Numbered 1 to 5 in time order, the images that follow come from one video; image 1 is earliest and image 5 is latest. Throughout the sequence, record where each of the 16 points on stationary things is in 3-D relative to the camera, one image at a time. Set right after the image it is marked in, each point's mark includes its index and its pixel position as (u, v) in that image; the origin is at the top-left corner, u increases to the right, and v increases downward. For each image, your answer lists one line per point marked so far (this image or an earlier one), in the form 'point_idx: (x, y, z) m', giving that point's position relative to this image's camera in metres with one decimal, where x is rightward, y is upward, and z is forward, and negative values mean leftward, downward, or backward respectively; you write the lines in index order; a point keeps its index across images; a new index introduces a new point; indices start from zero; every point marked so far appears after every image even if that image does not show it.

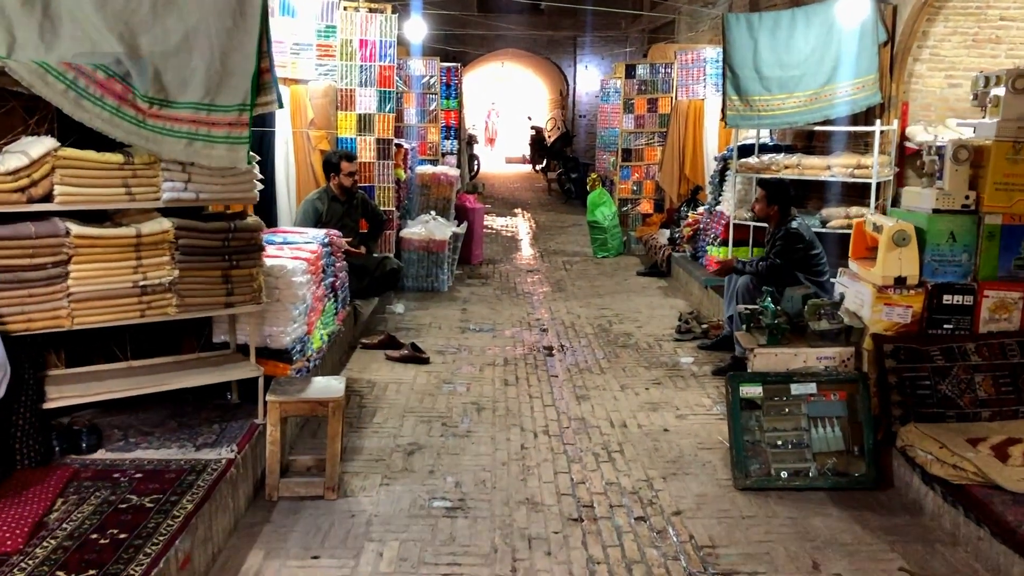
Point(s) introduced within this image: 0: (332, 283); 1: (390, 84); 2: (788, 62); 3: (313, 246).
0: (-0.8, 0.0, +4.6) m
1: (-0.7, +1.2, +6.4) m
2: (+1.5, +1.3, +6.0) m
3: (-0.8, +0.2, +4.3) m
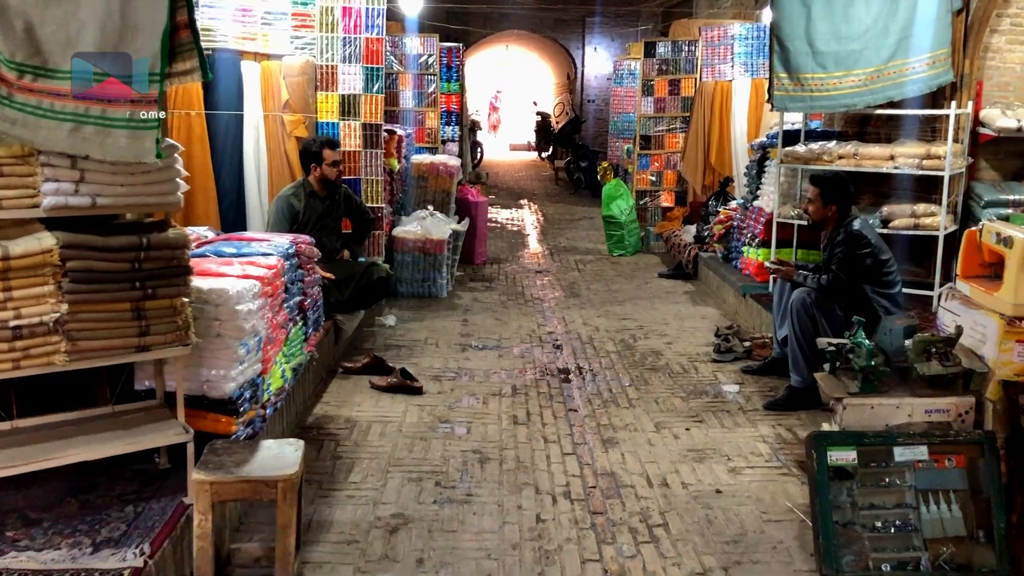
0: (-0.7, -0.1, +3.7) m
1: (-0.7, +1.2, +5.5) m
2: (+1.6, +1.2, +5.1) m
3: (-0.7, +0.1, +3.4) m
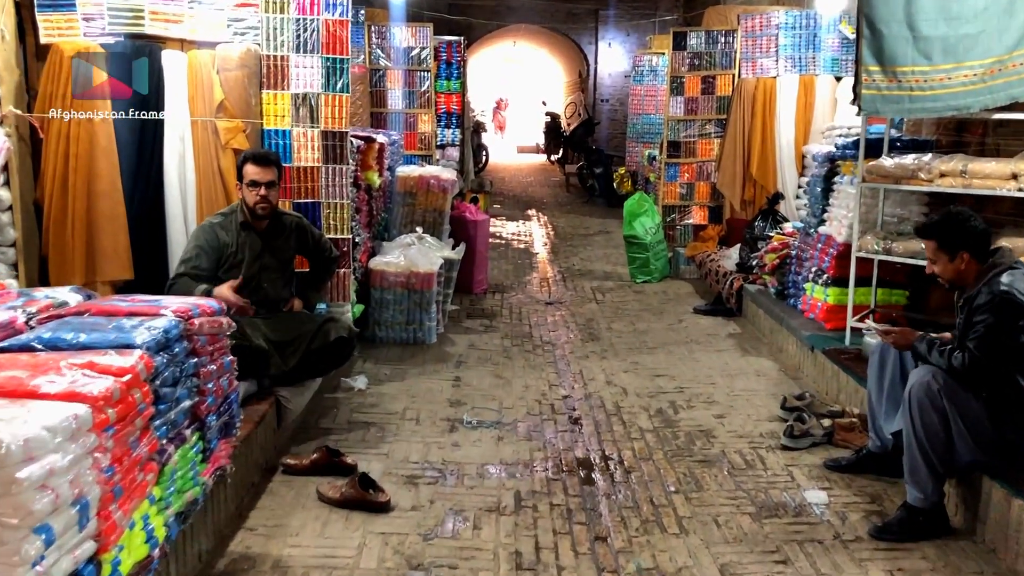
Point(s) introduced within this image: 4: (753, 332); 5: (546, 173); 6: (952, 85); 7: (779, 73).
0: (-0.7, -0.3, +2.4) m
1: (-0.7, +0.9, +4.3) m
2: (+1.6, +1.0, +3.8) m
3: (-0.7, -0.1, +2.1) m
4: (+1.3, -0.2, +5.7) m
5: (+0.5, +1.7, +16.4) m
6: (+1.6, +0.7, +3.9) m
7: (+1.8, +1.4, +7.2) m
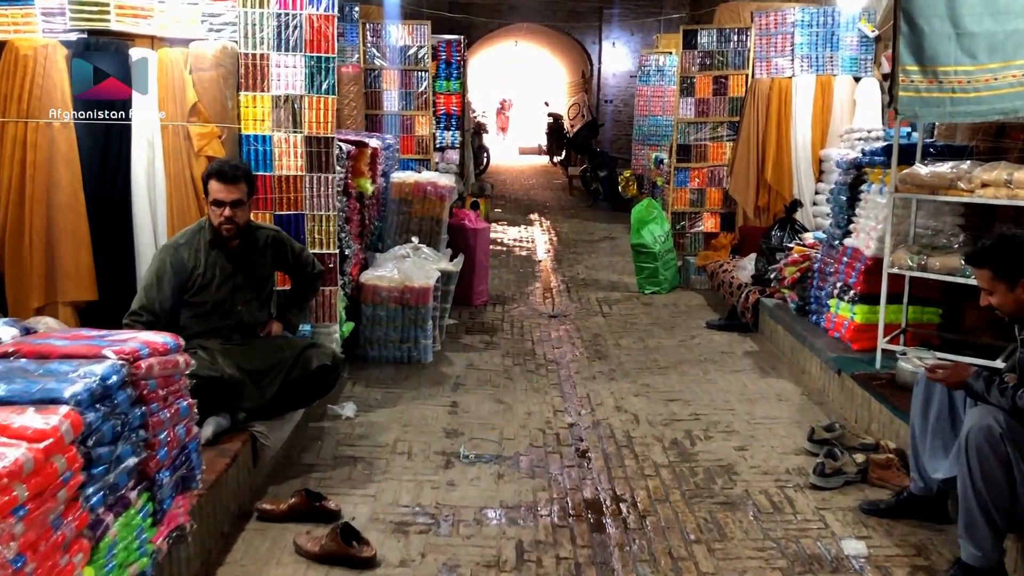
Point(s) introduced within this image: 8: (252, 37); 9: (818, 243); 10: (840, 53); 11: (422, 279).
0: (-0.7, -0.3, +2.0) m
1: (-0.7, +0.9, +3.9) m
2: (+1.6, +0.9, +3.5) m
3: (-0.7, -0.2, +1.7) m
4: (+1.3, -0.3, +5.3) m
5: (+0.5, +1.7, +16.0) m
6: (+1.6, +0.7, +3.5) m
7: (+1.8, +1.4, +6.9) m
8: (-0.9, +0.9, +3.8) m
9: (+1.5, +0.2, +5.4) m
10: (+2.1, +1.5, +6.8) m
11: (-0.4, 0.0, +4.9) m
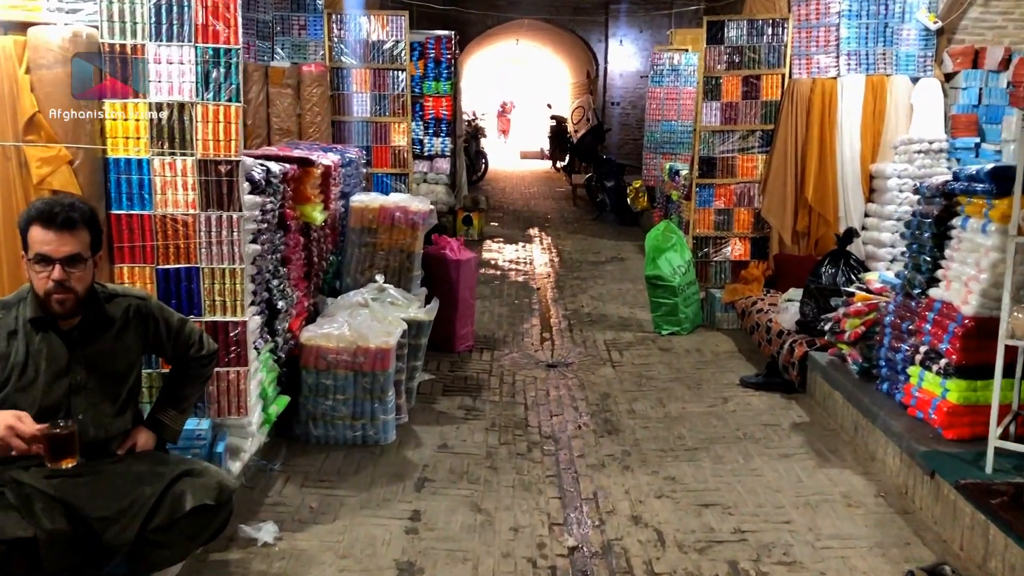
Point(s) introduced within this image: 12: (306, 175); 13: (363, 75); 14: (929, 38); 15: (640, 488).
0: (-0.8, -0.6, +0.9) m
1: (-0.7, +0.7, +2.8) m
2: (+1.5, +0.7, +2.4) m
3: (-0.8, -0.4, +0.6) m
4: (+1.2, -0.5, +4.2) m
5: (+0.5, +1.5, +14.9) m
6: (+1.5, +0.4, +2.4) m
7: (+1.7, +1.1, +5.7) m
8: (-1.0, +0.7, +2.7) m
9: (+1.5, 0.0, +4.2) m
10: (+2.0, +1.3, +5.7) m
11: (-0.5, -0.2, +3.8) m
12: (-0.8, +0.4, +4.1) m
13: (-0.9, +1.3, +6.3) m
14: (+2.2, +1.3, +5.7) m
15: (+0.4, -0.7, +3.6) m
